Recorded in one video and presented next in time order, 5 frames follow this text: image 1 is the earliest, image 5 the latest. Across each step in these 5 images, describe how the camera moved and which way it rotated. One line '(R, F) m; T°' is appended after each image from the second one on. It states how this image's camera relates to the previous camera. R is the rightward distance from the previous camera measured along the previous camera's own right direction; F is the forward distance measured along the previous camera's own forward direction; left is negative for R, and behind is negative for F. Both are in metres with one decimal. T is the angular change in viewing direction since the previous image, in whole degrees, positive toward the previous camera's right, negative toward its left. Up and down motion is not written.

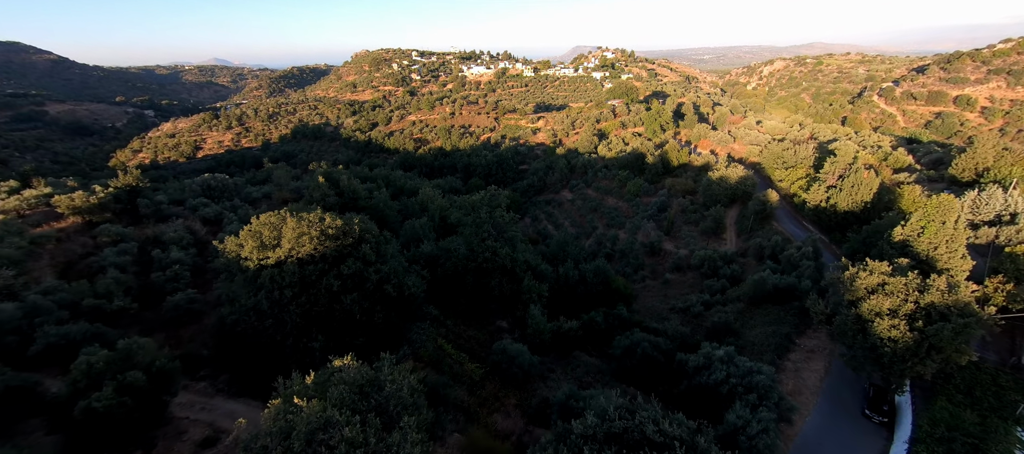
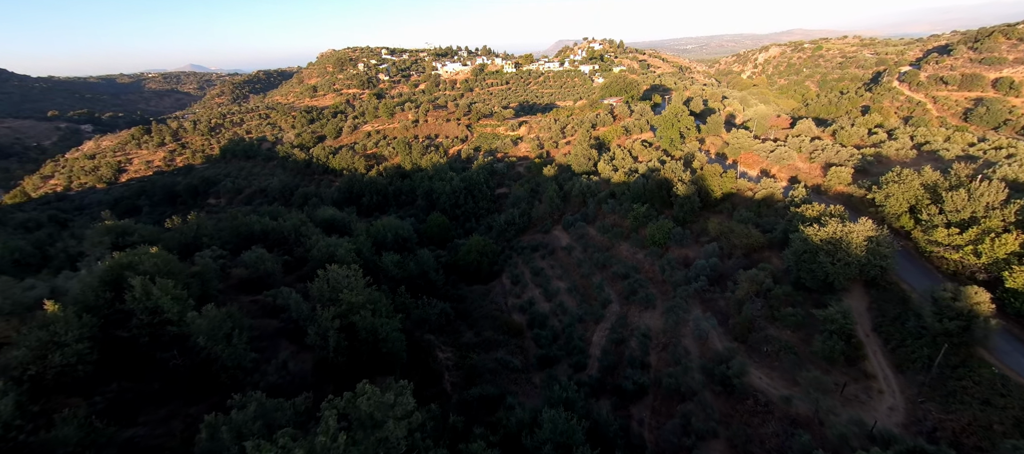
(+1.8, +15.6) m; +1°
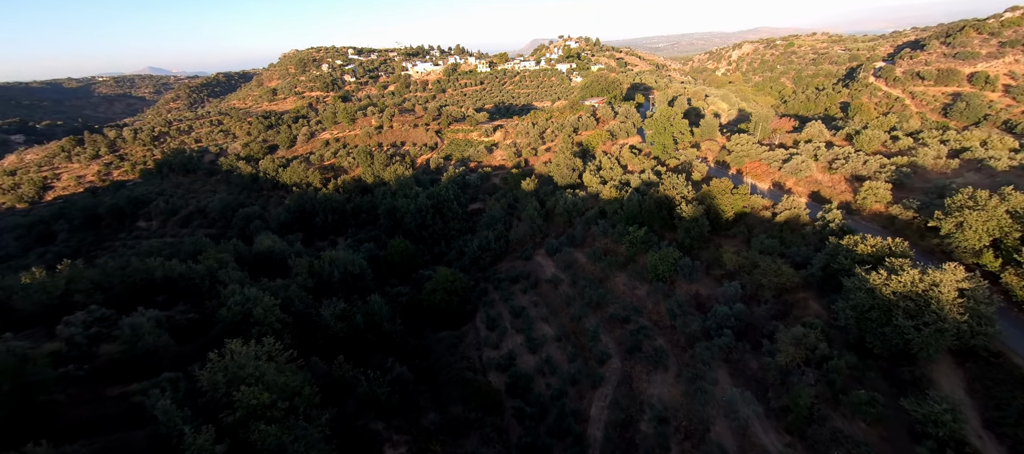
(+0.5, +6.0) m; +3°
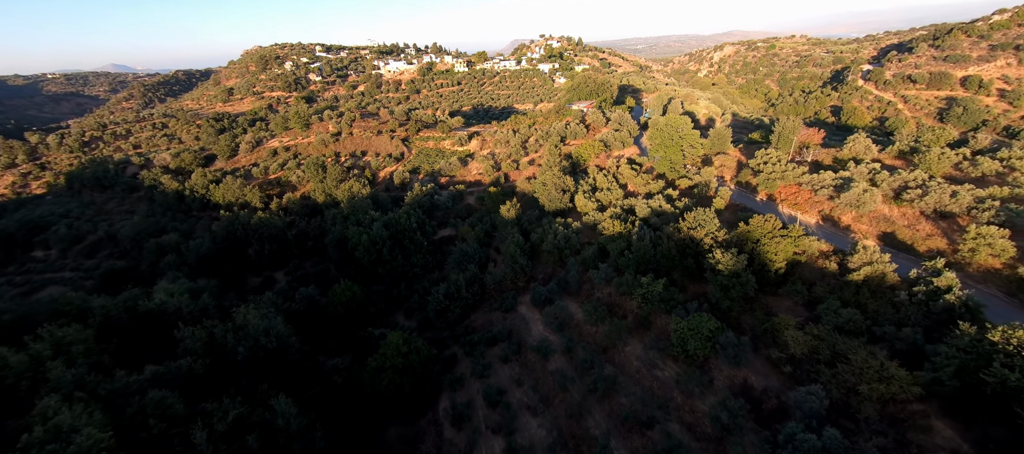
(+0.4, +7.9) m; +3°
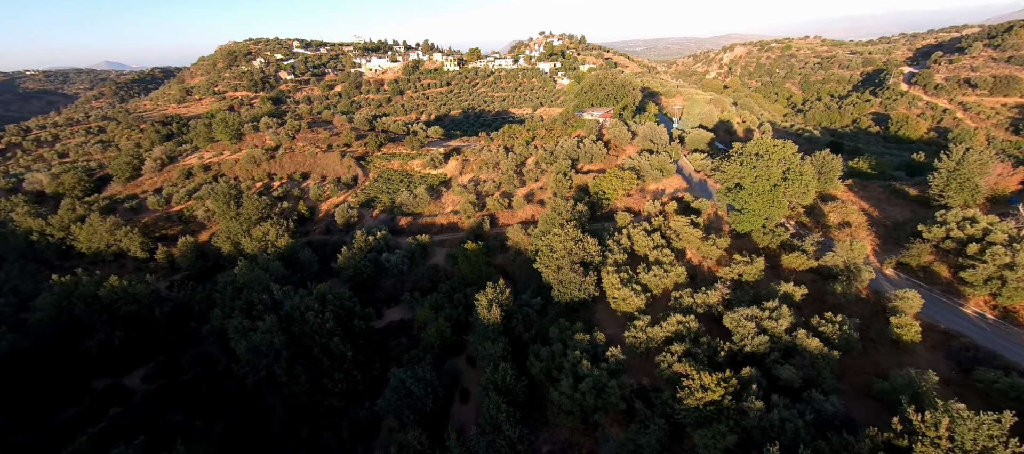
(+0.6, +14.3) m; 0°
